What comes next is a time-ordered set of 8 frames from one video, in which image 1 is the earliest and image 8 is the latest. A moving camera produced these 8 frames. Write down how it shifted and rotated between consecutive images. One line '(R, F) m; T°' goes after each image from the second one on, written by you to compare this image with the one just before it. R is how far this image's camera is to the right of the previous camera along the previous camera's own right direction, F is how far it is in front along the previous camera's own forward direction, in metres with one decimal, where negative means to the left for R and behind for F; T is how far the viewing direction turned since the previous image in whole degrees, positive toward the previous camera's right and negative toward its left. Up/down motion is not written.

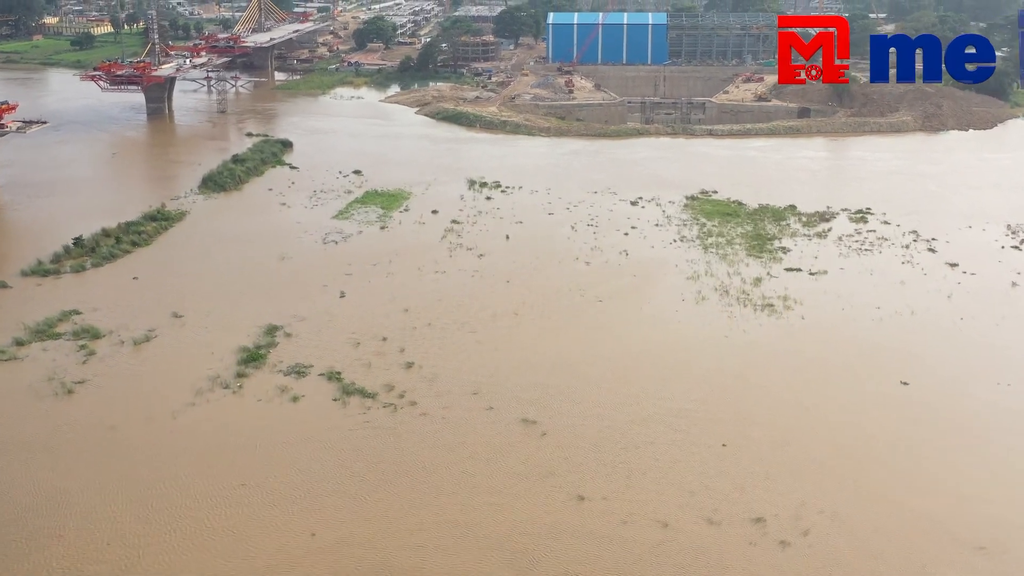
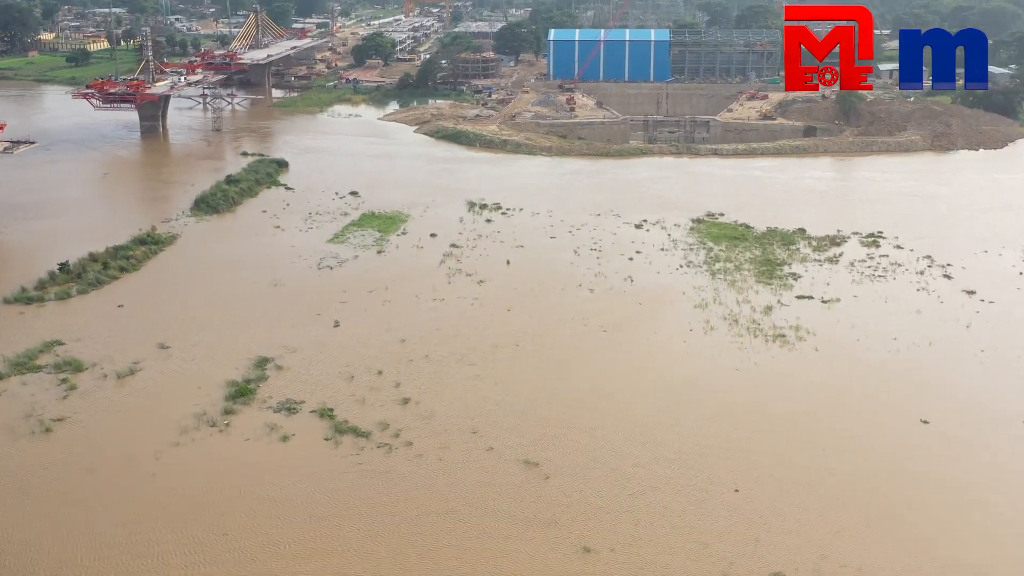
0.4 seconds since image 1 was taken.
(0.0, +0.5) m; 0°
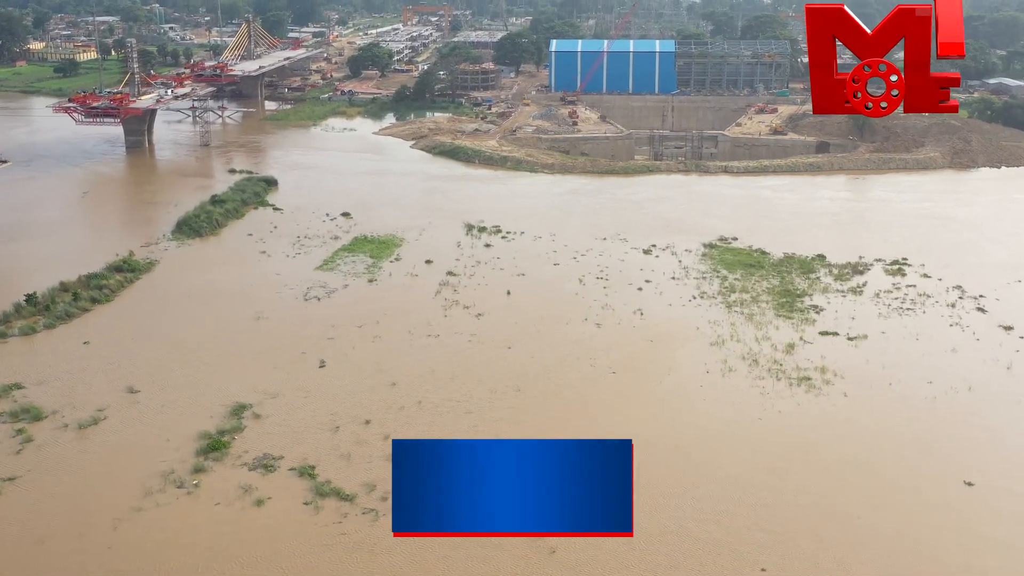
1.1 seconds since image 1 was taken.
(0.0, +1.0) m; 0°
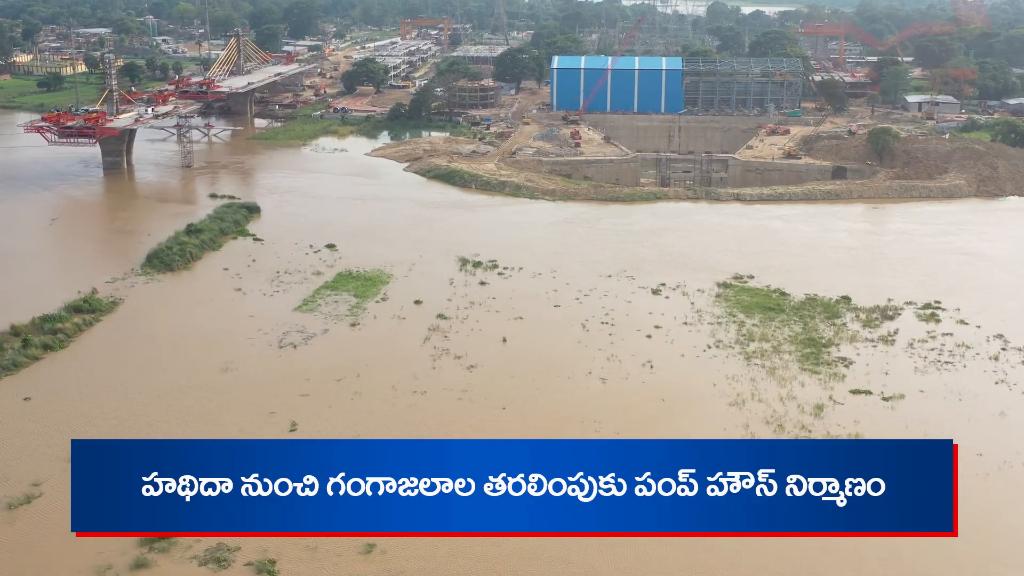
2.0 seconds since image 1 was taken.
(0.0, +1.2) m; 0°
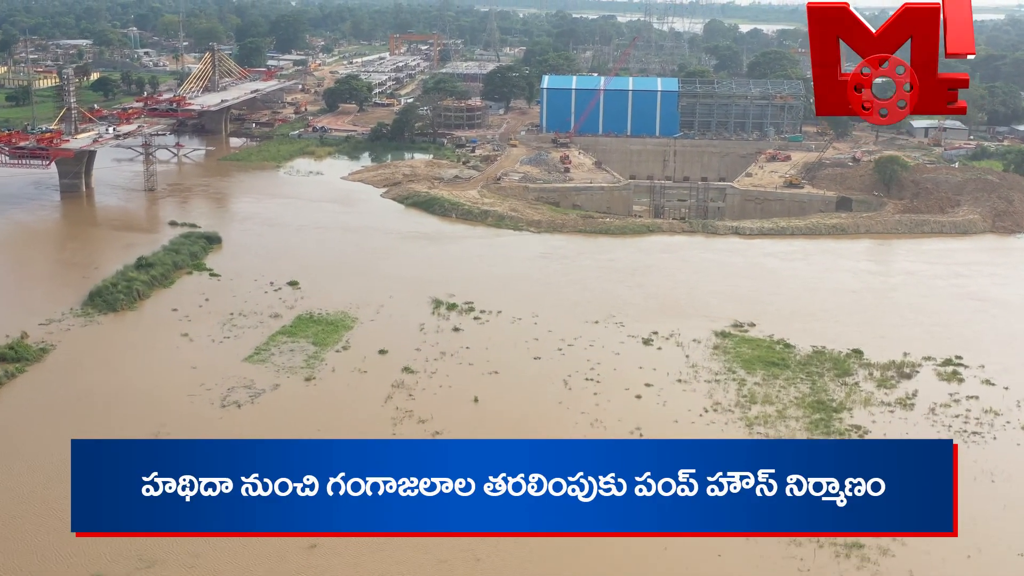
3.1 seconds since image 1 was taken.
(+0.2, +1.3) m; 0°
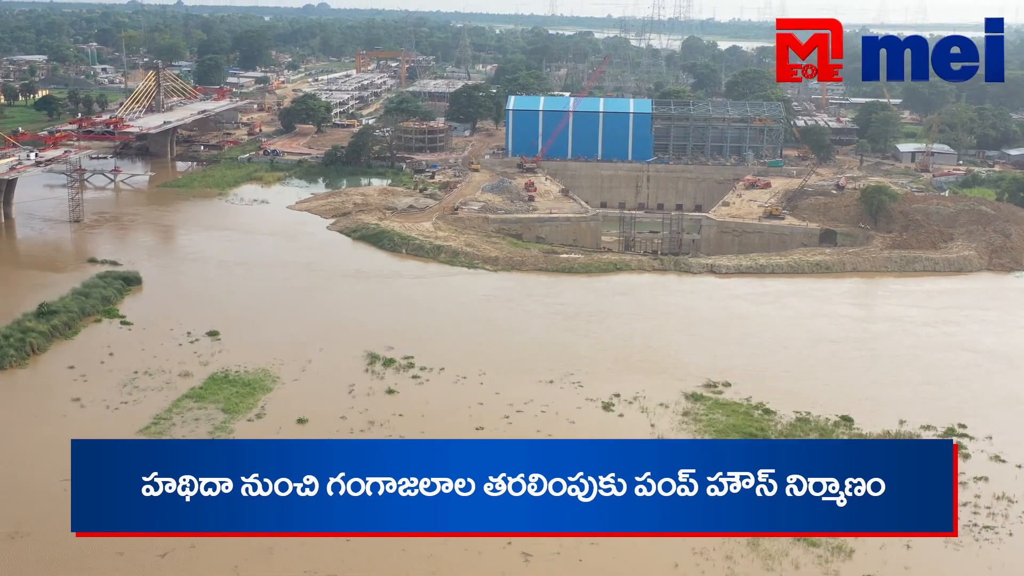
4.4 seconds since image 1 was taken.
(+0.4, +1.6) m; +1°
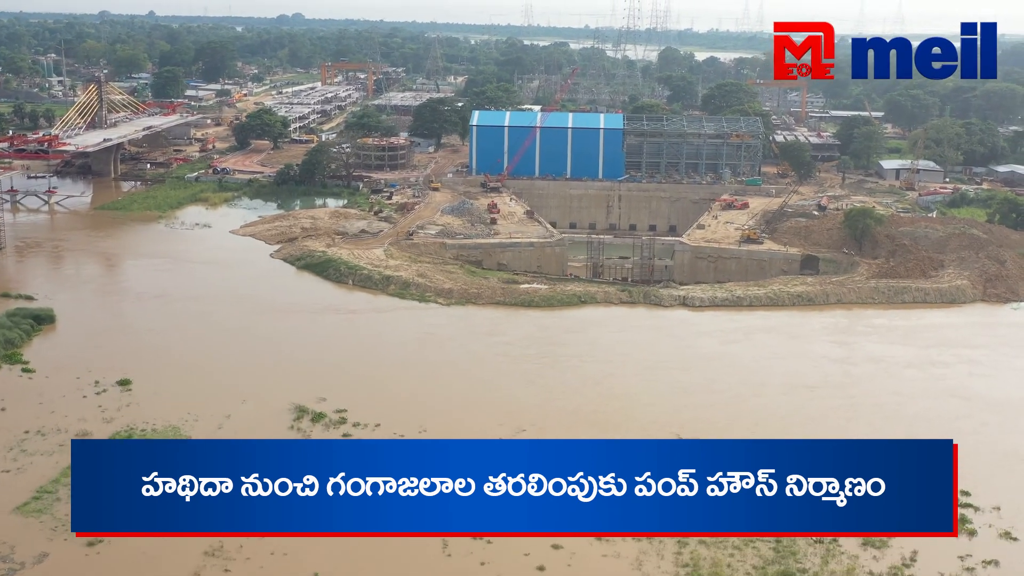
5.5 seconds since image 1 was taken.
(+0.3, +1.4) m; +1°
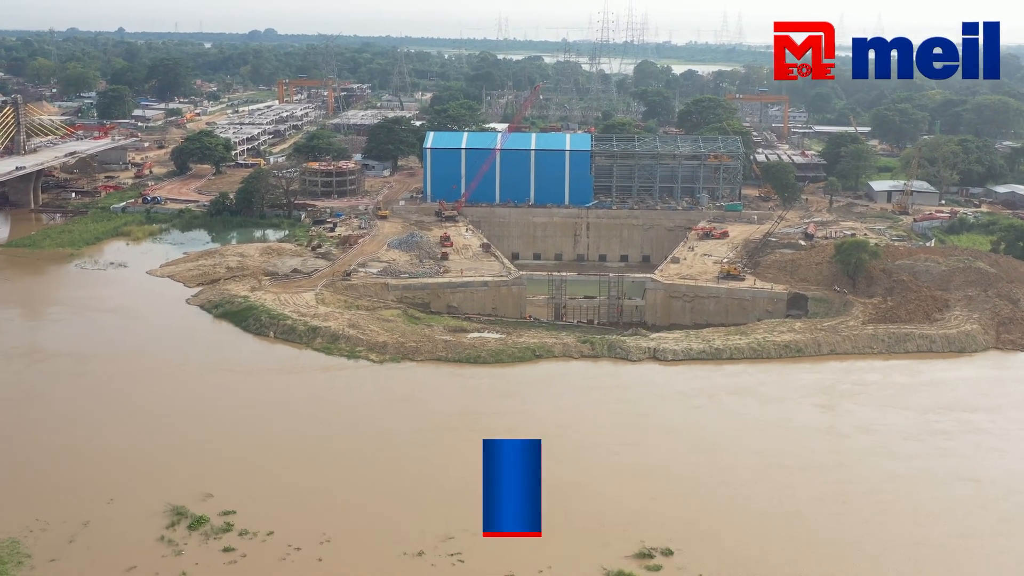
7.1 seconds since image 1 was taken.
(+0.5, +2.0) m; +1°
